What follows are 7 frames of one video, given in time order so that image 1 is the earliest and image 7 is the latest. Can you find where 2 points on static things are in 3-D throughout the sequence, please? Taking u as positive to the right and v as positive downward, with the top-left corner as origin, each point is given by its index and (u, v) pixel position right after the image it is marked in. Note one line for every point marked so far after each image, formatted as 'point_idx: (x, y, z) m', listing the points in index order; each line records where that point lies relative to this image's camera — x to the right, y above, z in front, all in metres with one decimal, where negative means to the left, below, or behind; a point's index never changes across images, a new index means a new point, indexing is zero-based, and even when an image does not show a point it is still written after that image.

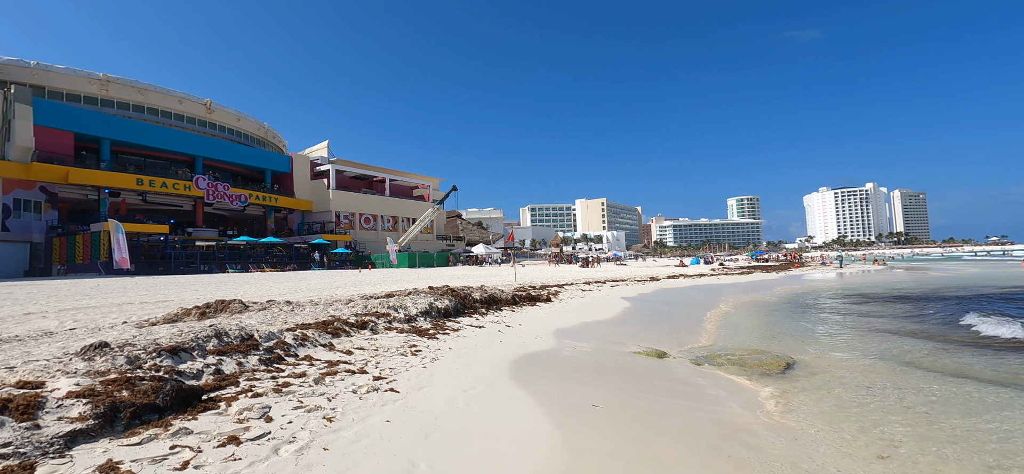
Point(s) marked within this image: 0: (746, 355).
0: (+4.8, -2.5, +9.0) m
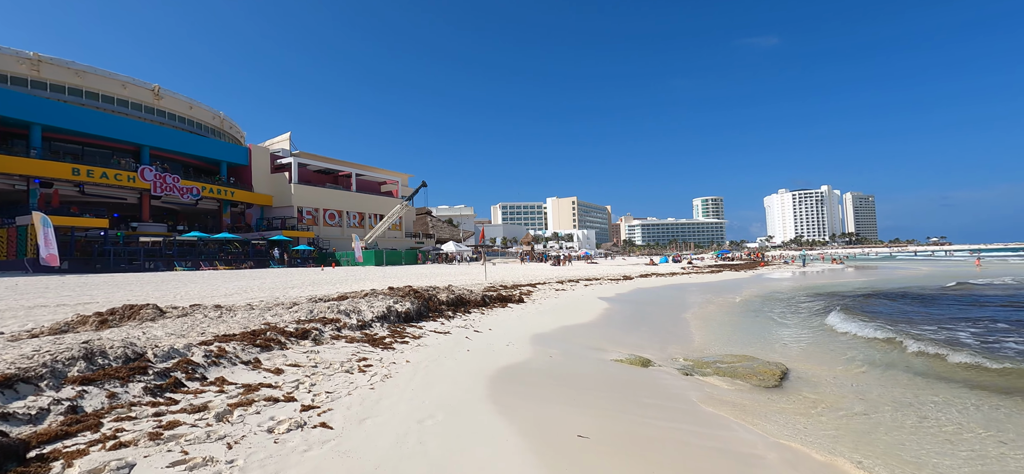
0: (+4.3, -2.4, +8.3) m
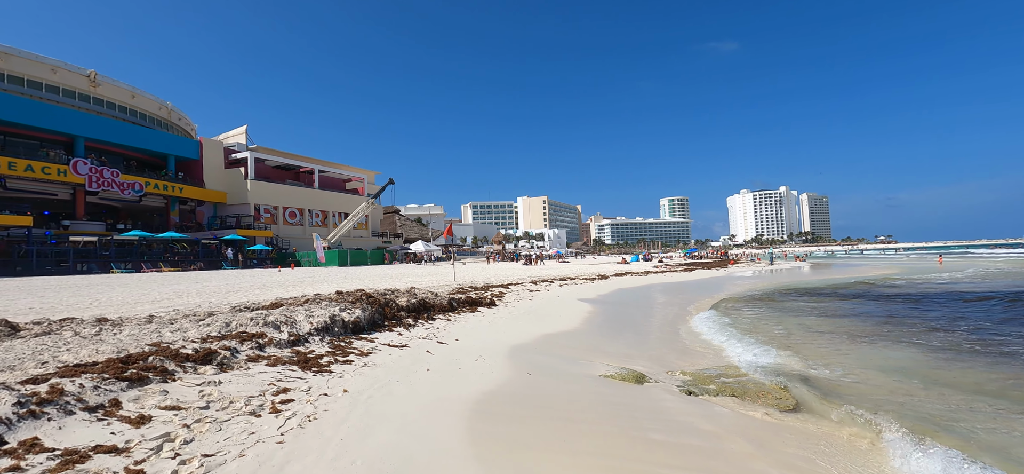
0: (+3.8, -2.3, +7.1) m
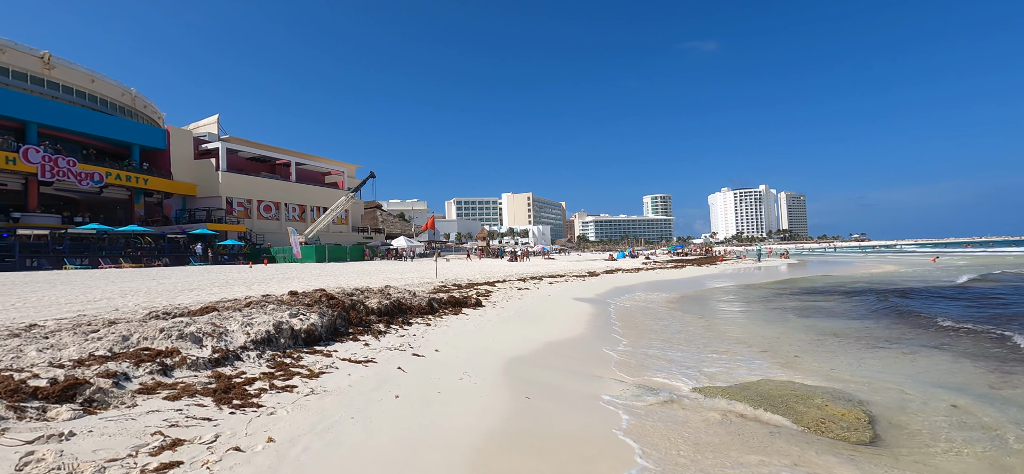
0: (+3.7, -2.1, +5.8) m
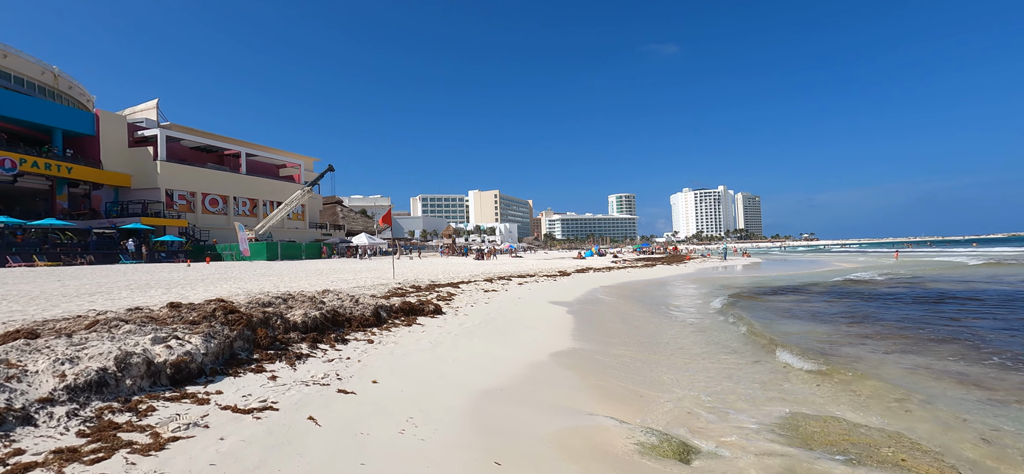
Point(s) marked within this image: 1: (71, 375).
0: (+3.3, -2.1, +4.4) m
1: (-3.7, -1.1, +3.6) m
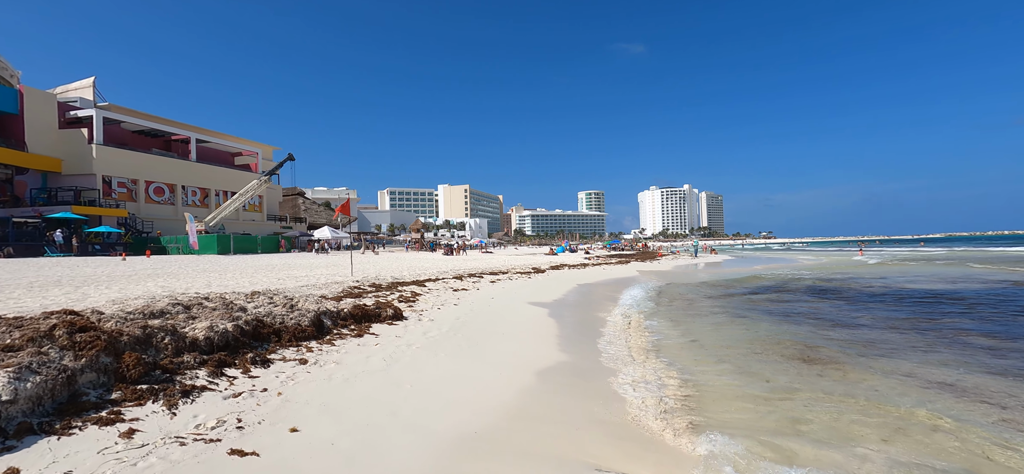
0: (+3.2, -2.0, +3.1) m
1: (-3.7, -1.0, +1.9) m
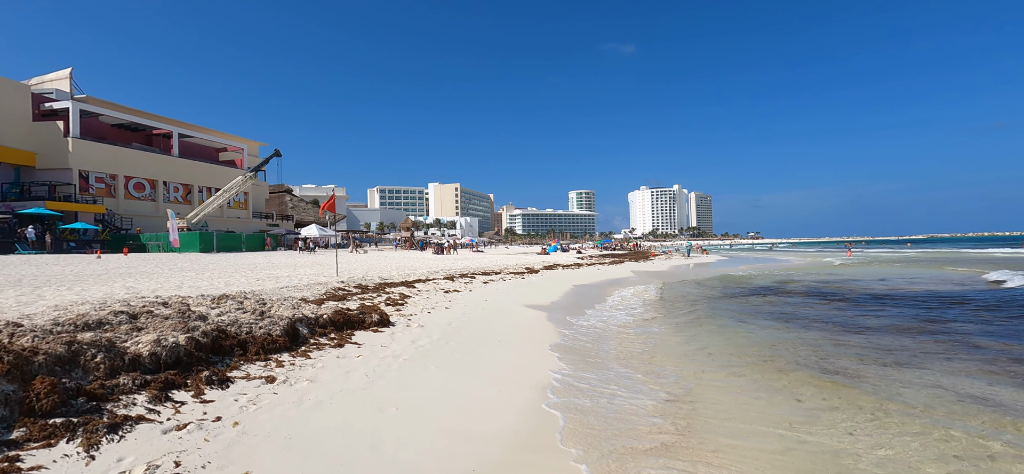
0: (+3.3, -2.0, +2.5) m
1: (-3.6, -1.0, +1.1) m
